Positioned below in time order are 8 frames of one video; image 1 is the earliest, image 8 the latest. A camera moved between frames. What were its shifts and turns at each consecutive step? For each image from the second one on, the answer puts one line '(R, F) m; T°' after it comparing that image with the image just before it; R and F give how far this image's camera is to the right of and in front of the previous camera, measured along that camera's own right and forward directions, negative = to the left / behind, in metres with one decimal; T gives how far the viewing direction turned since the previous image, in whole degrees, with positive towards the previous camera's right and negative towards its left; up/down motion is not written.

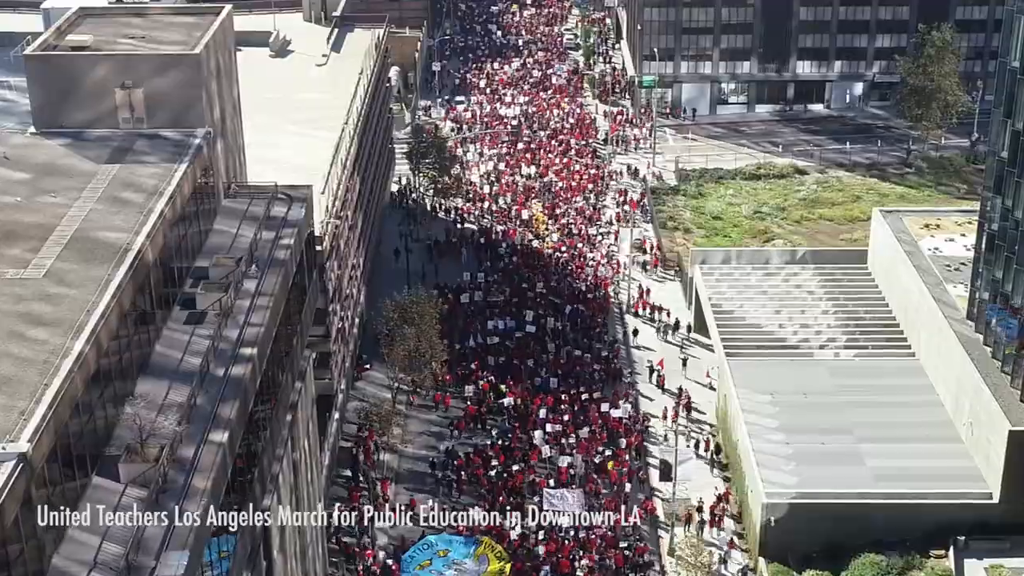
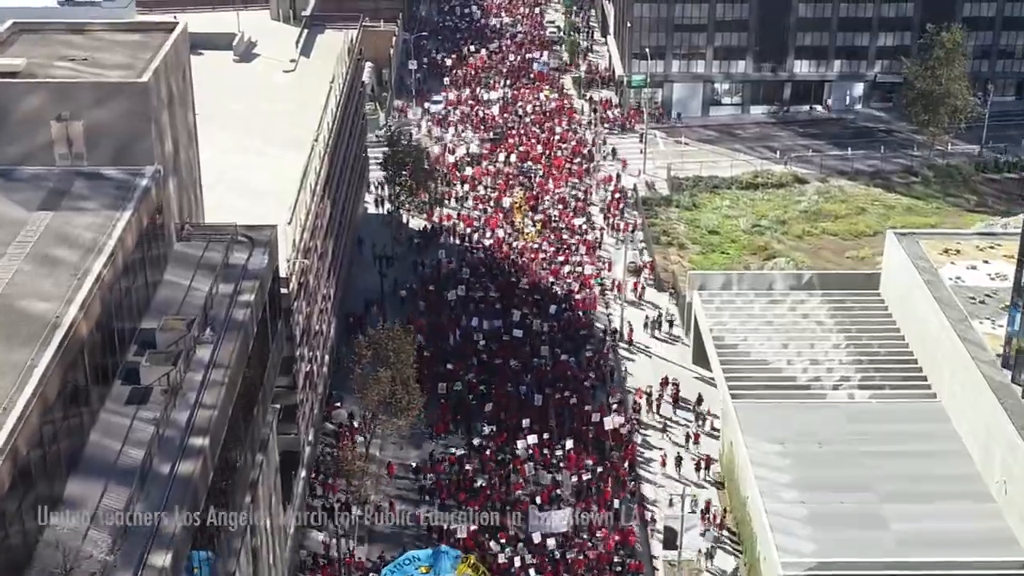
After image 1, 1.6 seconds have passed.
(-0.4, +5.1) m; +1°
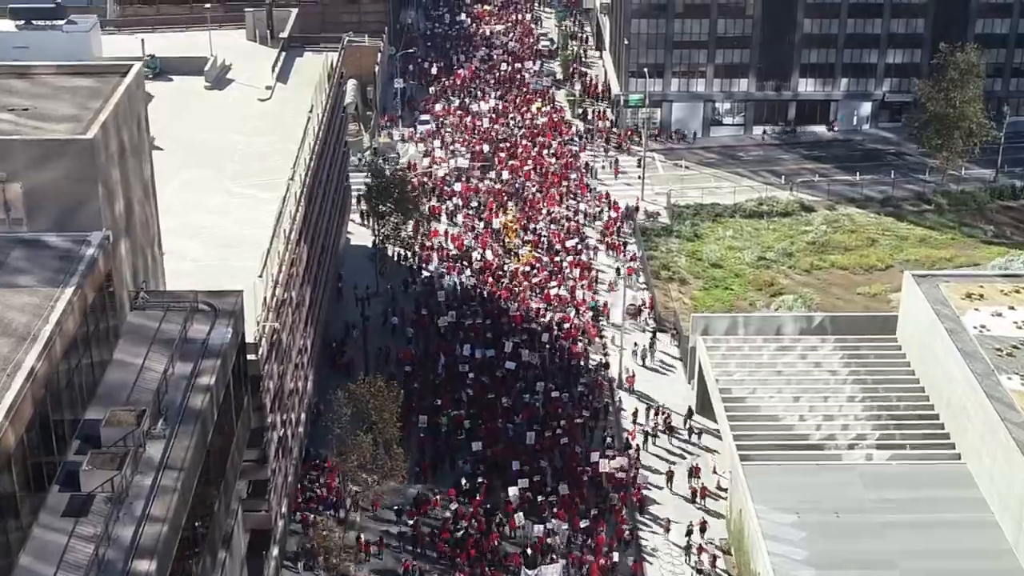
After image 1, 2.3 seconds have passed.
(0.0, +4.0) m; 0°
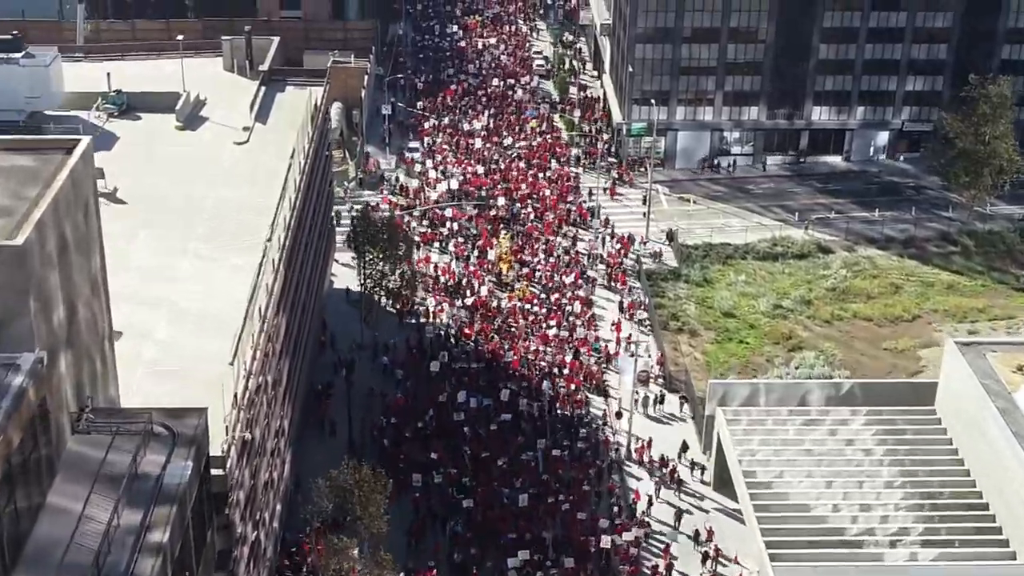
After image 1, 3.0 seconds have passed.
(-0.4, +5.3) m; +1°
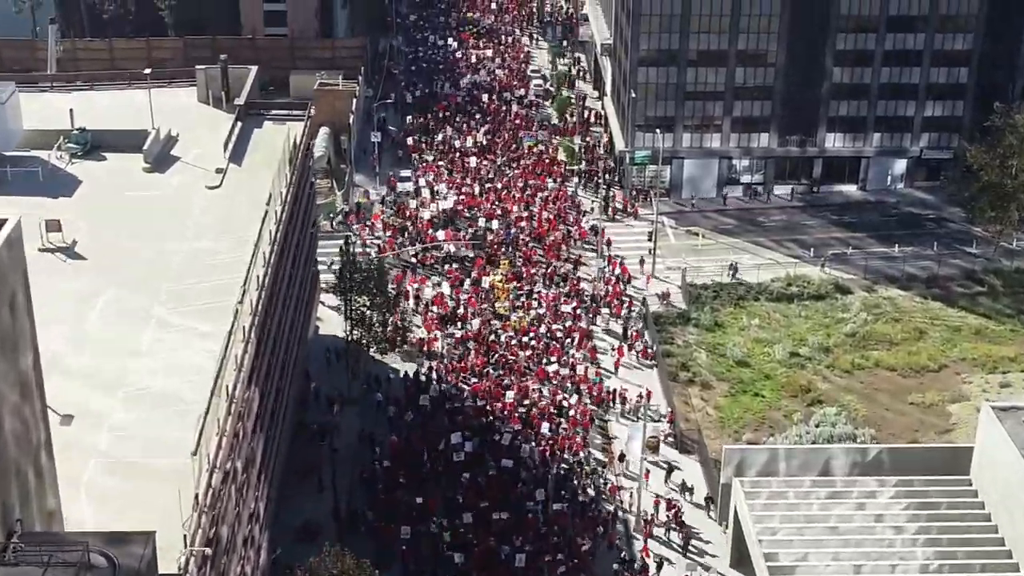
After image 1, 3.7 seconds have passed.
(0.0, +4.5) m; 0°
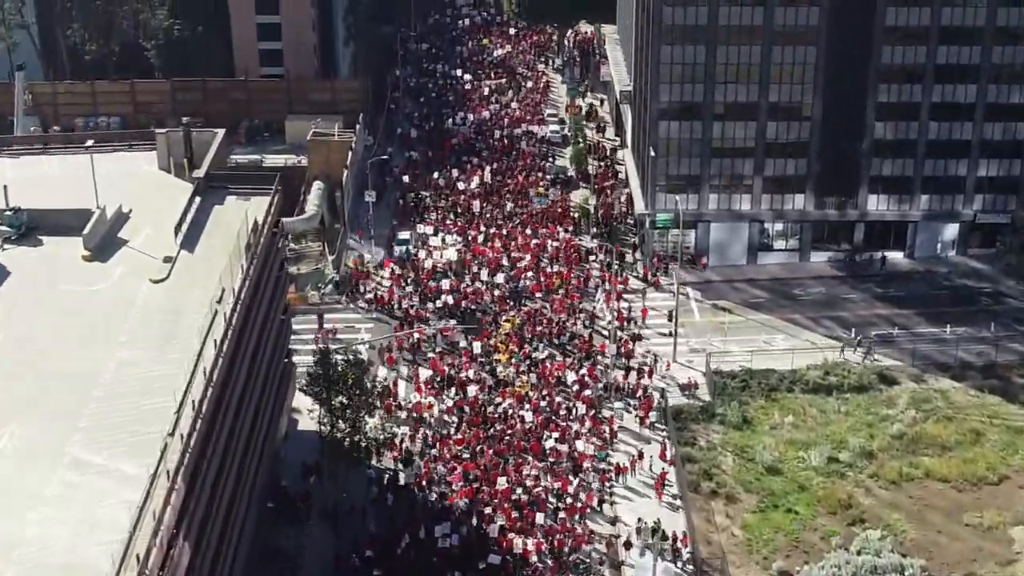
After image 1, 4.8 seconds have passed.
(+1.2, +7.2) m; -1°
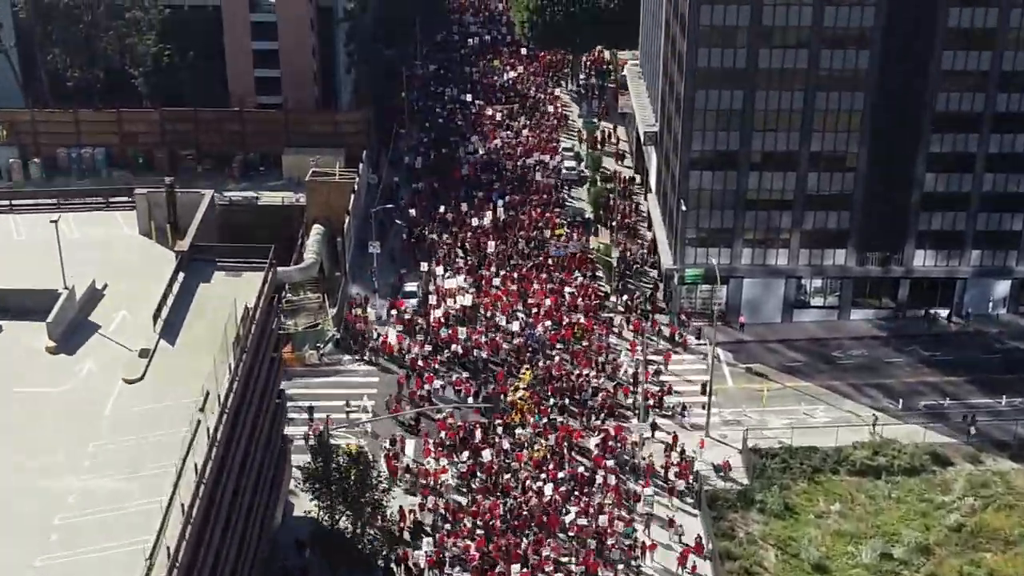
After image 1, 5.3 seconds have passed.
(-0.8, +5.3) m; 0°
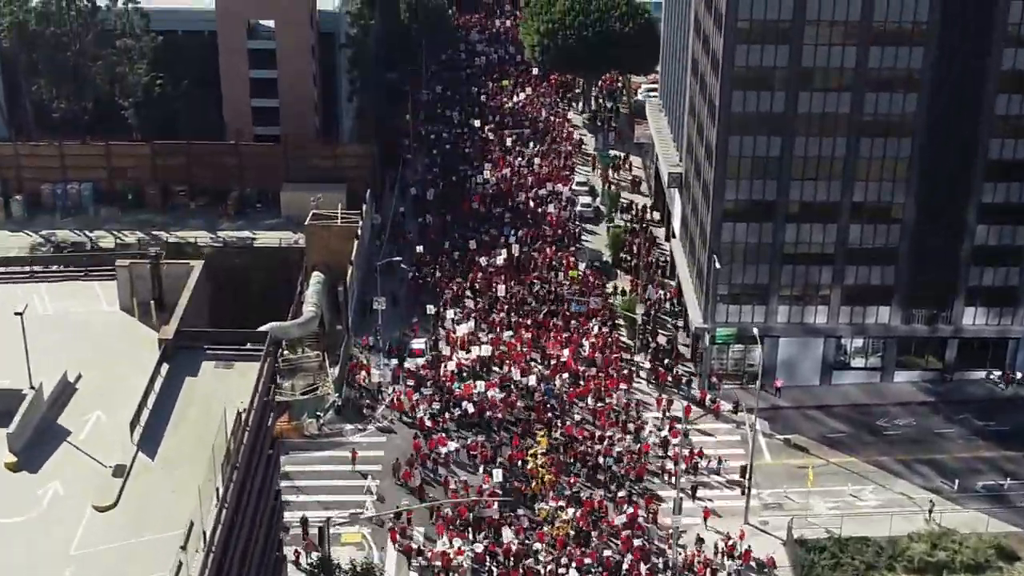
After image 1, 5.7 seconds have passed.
(-0.9, +5.2) m; 0°
